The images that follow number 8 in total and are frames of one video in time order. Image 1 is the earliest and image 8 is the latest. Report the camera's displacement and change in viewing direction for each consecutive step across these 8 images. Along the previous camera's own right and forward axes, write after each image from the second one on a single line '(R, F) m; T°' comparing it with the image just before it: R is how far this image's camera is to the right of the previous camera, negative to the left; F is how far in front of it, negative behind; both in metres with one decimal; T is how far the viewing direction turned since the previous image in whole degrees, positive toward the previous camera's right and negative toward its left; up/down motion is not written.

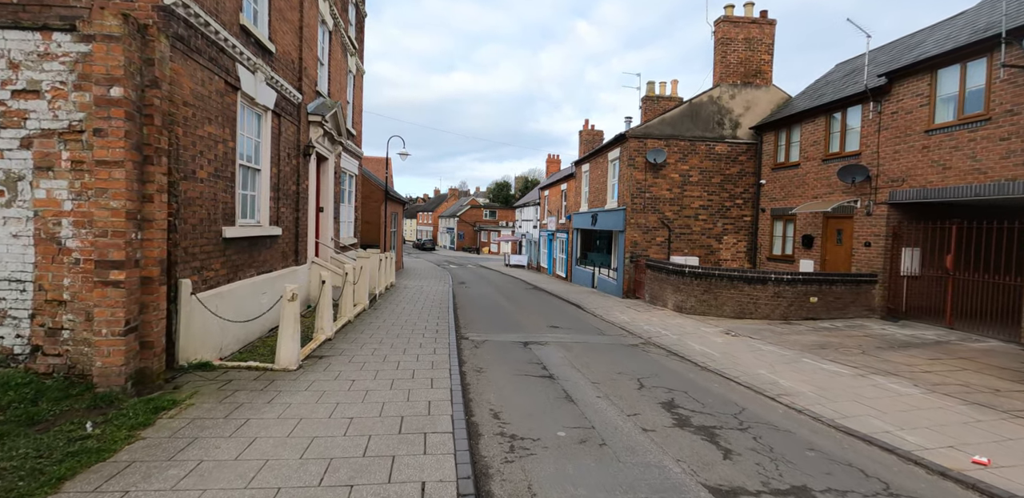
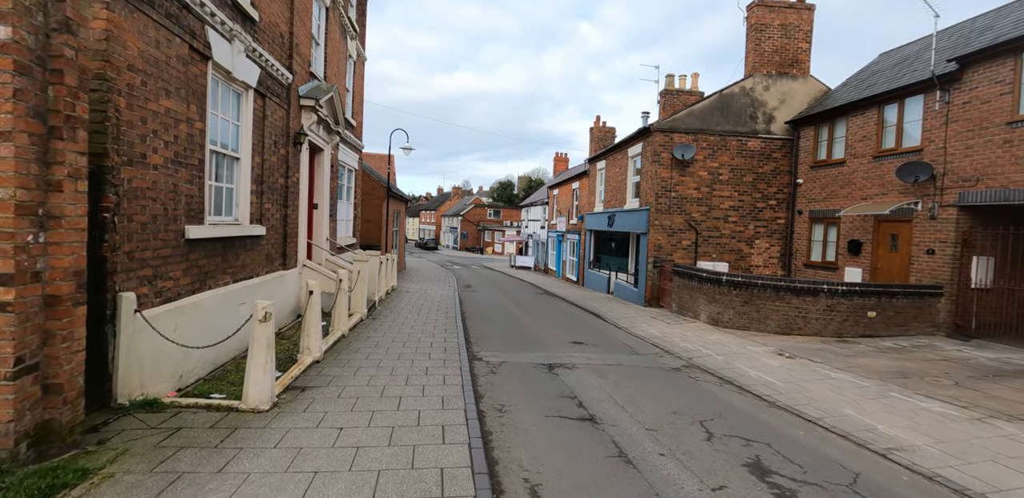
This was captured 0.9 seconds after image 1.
(-0.3, +1.3) m; 0°
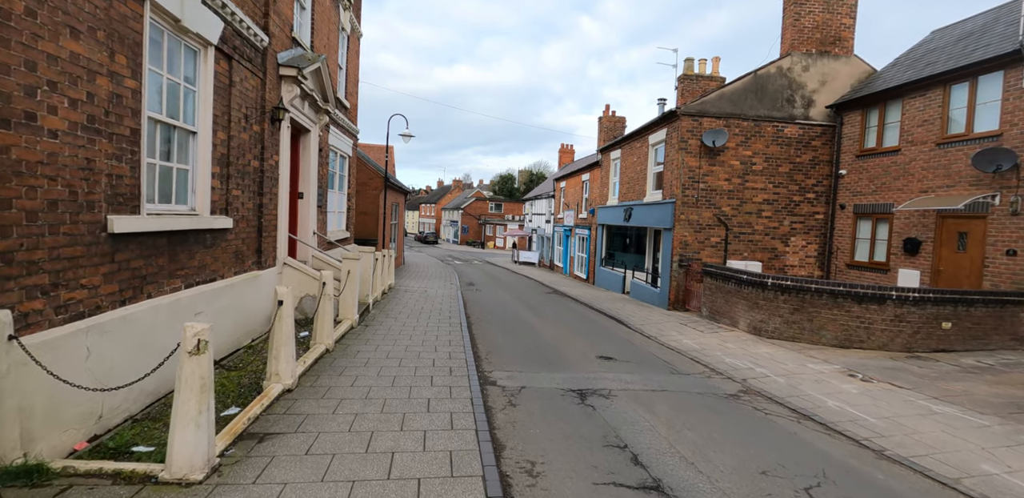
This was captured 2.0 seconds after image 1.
(-0.3, +1.4) m; 0°
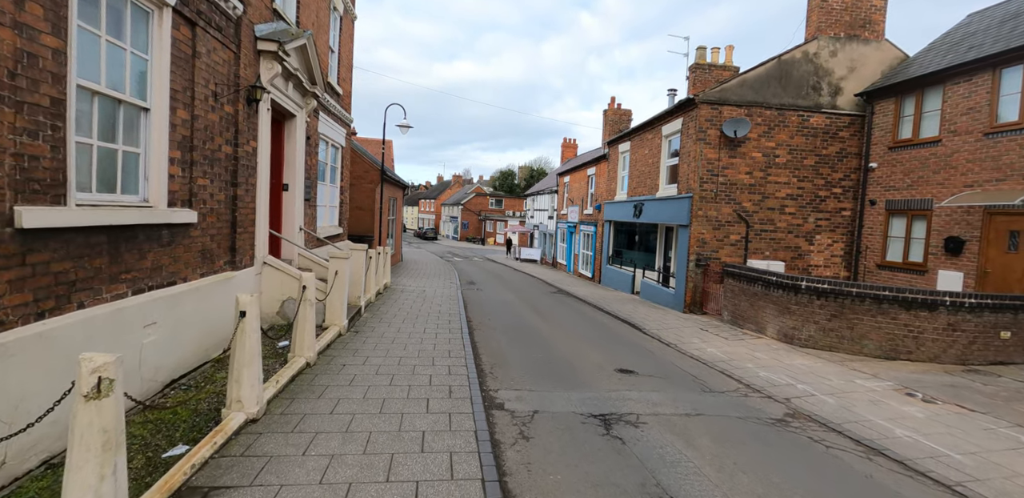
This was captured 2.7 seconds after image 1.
(-0.1, +0.9) m; 0°
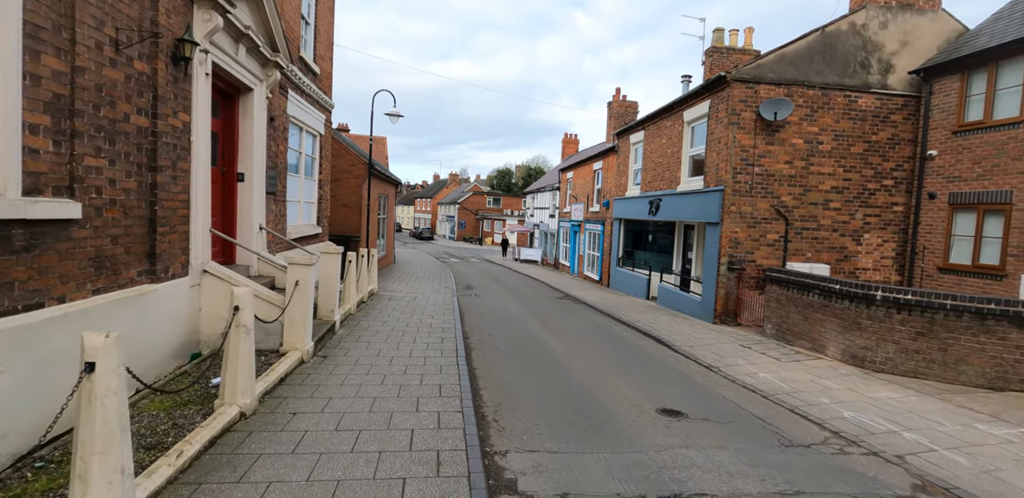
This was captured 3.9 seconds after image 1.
(-0.1, +1.6) m; 0°
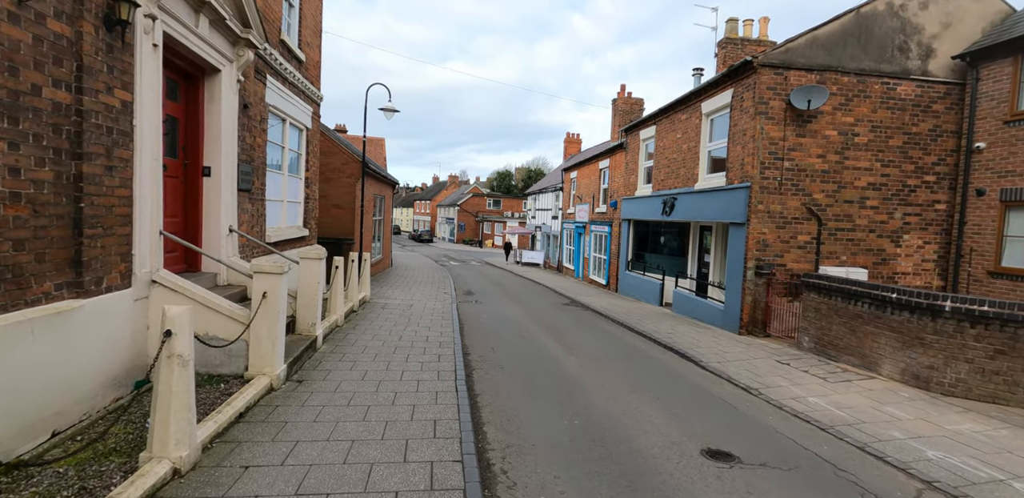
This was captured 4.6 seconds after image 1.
(-0.1, +1.0) m; 0°
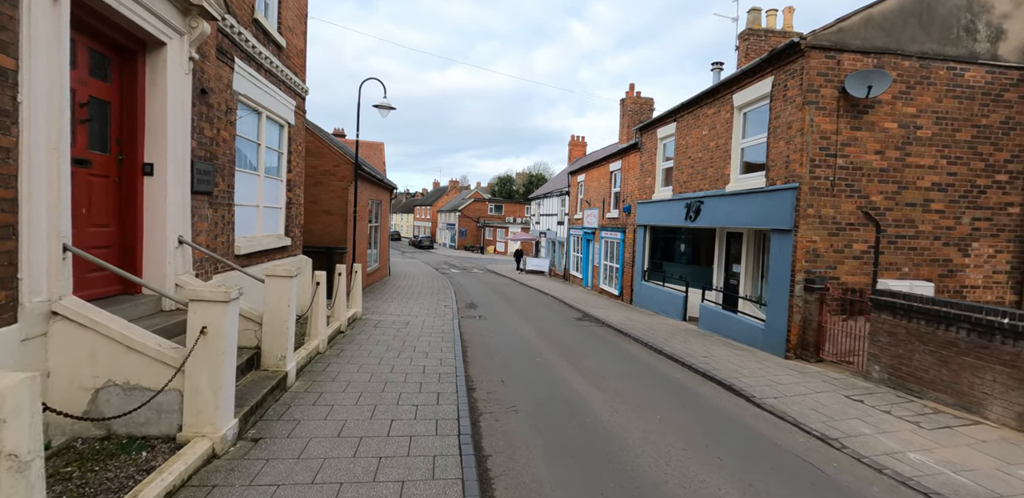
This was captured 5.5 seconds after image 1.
(-0.2, +1.3) m; 0°
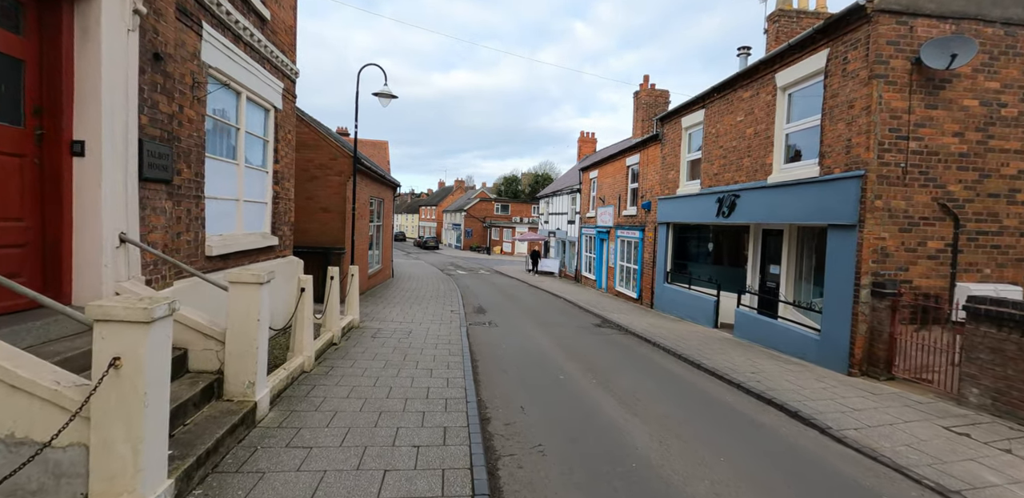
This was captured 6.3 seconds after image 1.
(-0.2, +1.1) m; -1°
